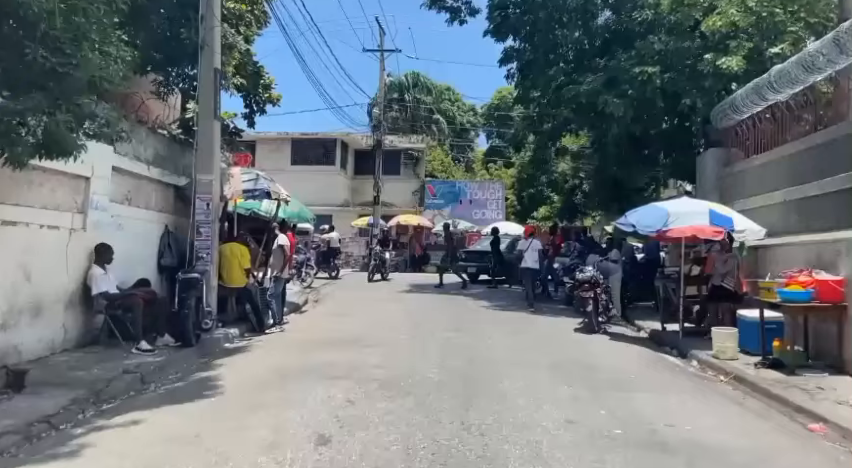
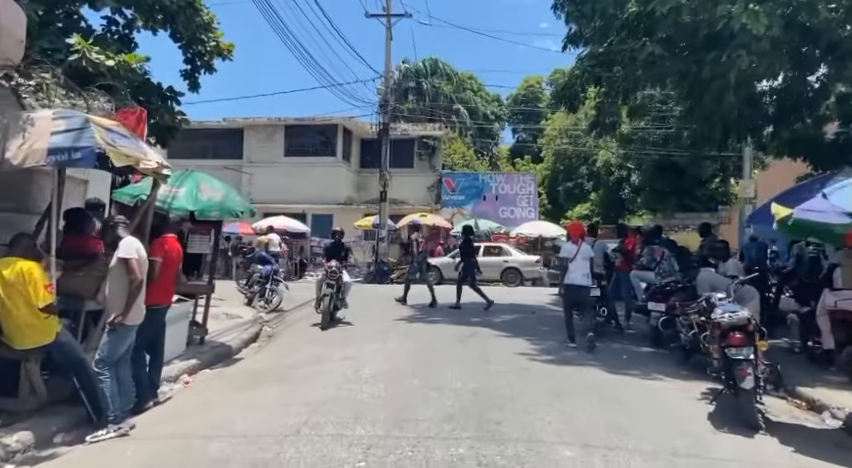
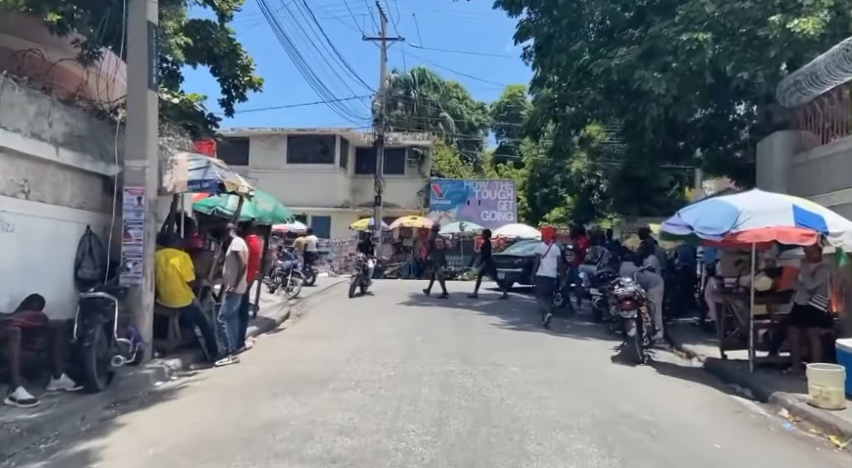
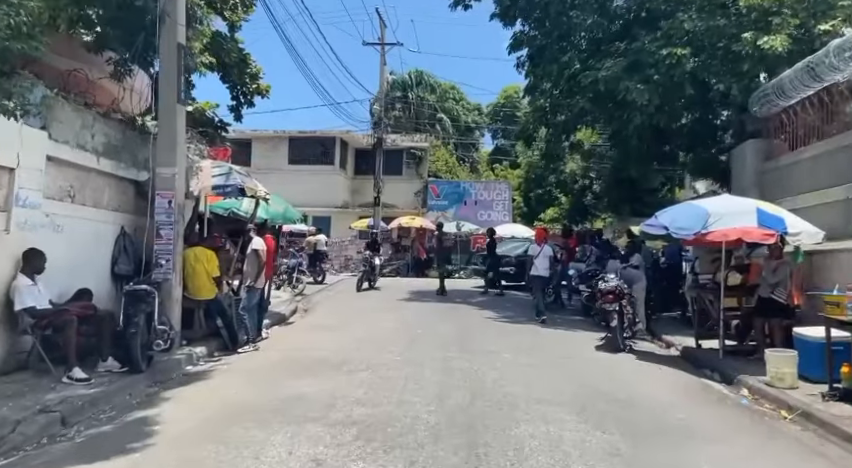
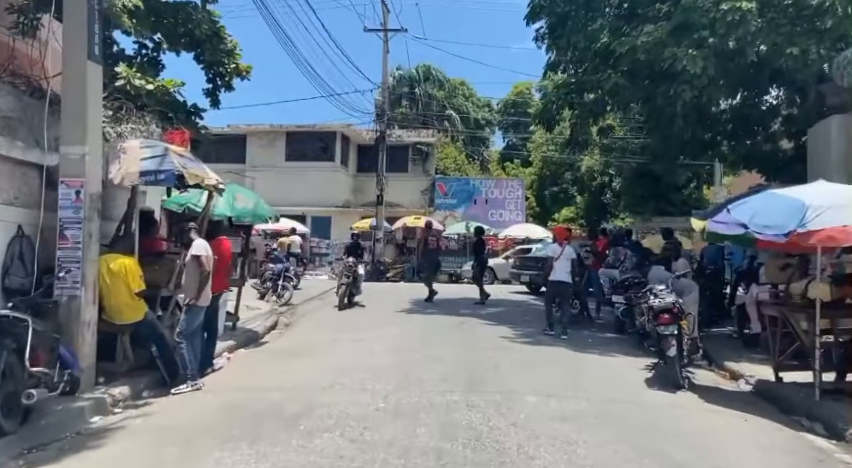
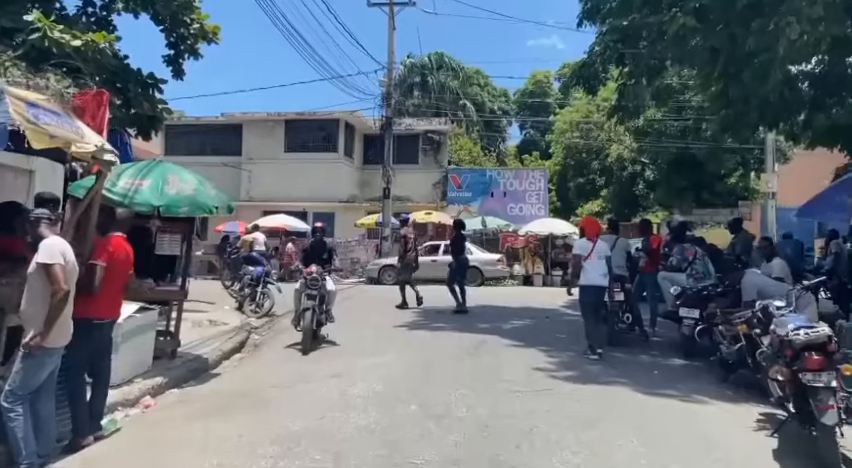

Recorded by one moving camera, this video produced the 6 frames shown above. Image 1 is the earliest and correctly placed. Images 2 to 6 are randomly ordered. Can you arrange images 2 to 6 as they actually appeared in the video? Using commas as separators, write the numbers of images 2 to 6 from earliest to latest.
4, 3, 5, 2, 6
